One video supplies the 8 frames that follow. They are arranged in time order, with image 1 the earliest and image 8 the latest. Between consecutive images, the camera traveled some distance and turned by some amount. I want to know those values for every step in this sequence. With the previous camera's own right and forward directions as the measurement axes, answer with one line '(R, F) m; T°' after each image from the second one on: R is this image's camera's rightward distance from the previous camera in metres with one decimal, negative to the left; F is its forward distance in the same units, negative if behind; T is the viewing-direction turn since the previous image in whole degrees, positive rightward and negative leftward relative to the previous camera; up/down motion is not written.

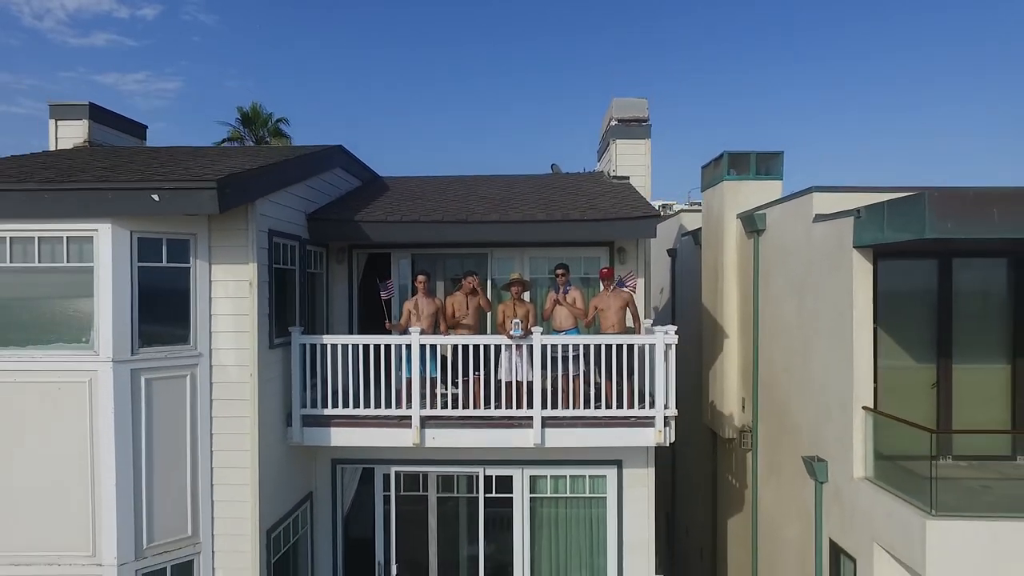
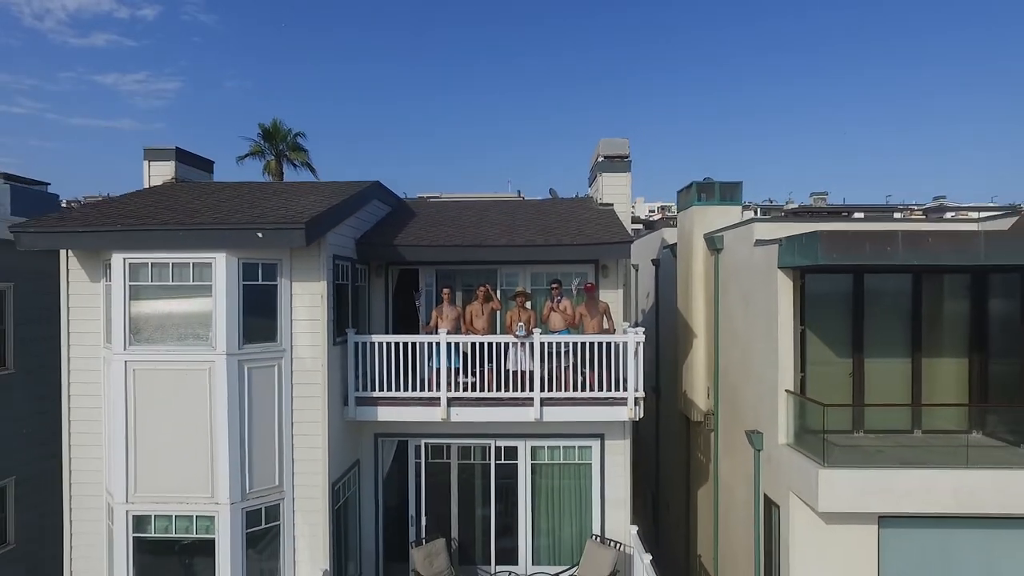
(-0.1, -2.0) m; 0°
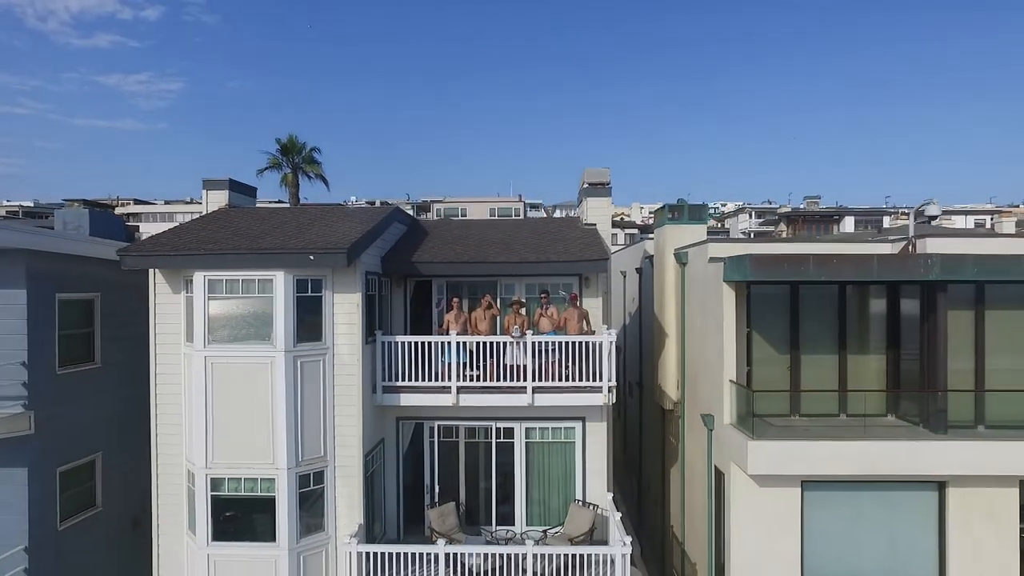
(+0.1, -2.1) m; 0°
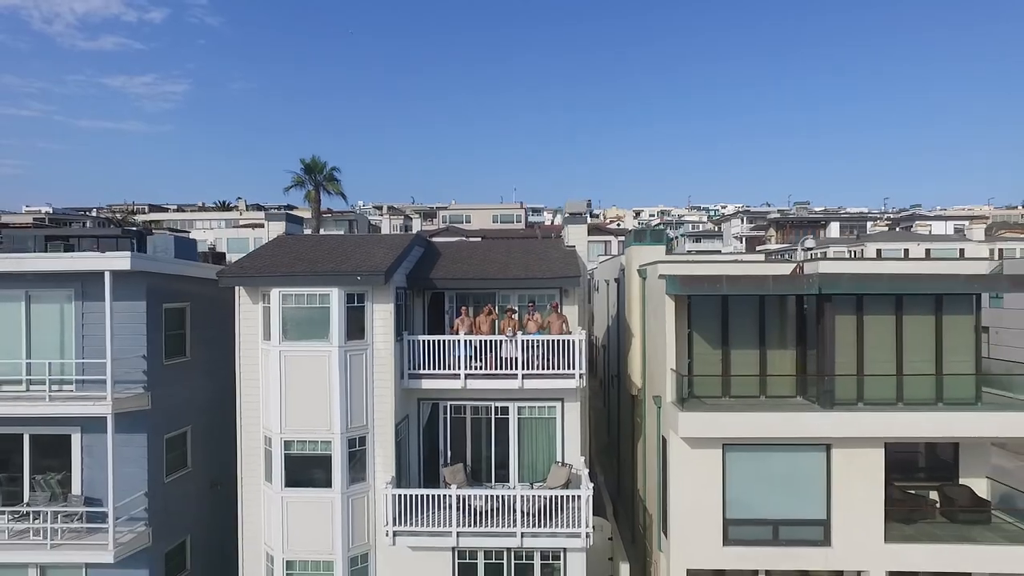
(+0.2, -3.5) m; 0°
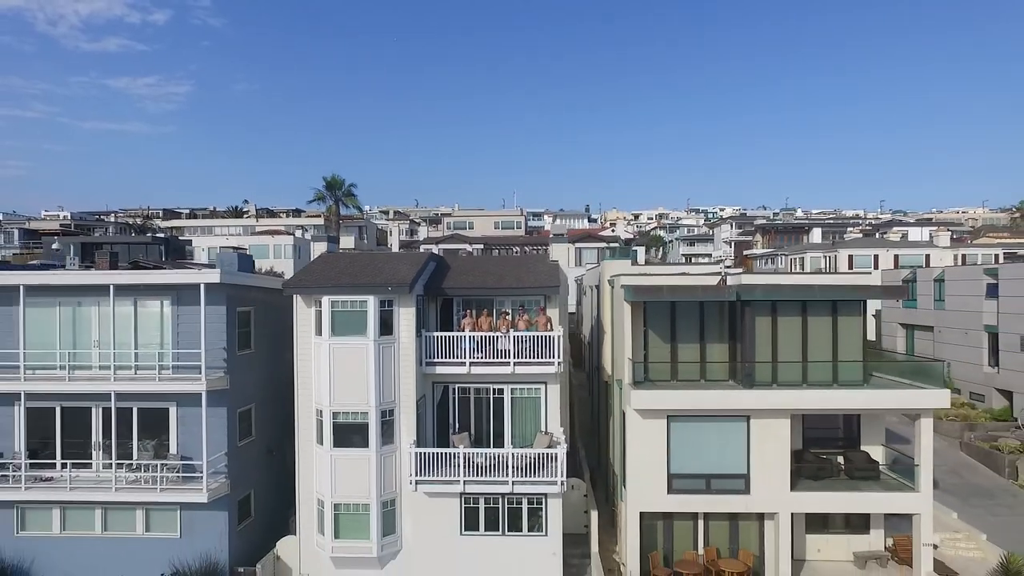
(+0.2, -4.2) m; 0°
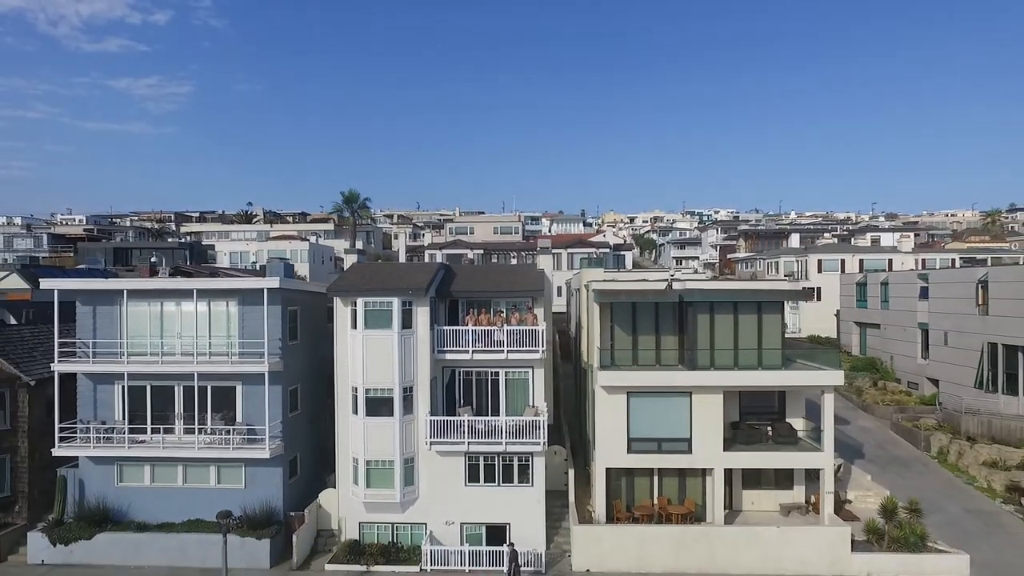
(+0.2, -4.9) m; 0°
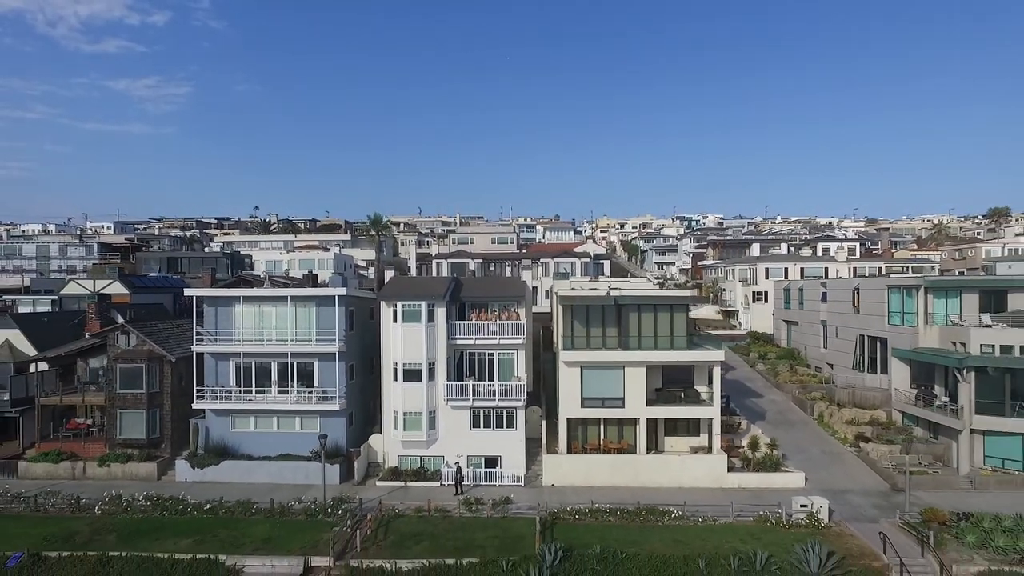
(+0.5, -10.6) m; 0°
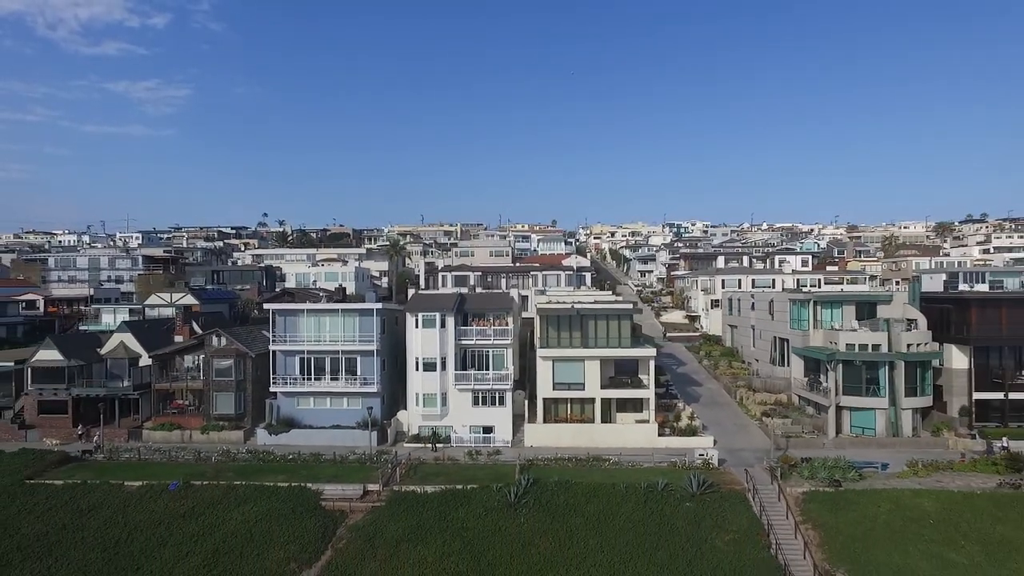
(+0.7, -12.0) m; 0°
